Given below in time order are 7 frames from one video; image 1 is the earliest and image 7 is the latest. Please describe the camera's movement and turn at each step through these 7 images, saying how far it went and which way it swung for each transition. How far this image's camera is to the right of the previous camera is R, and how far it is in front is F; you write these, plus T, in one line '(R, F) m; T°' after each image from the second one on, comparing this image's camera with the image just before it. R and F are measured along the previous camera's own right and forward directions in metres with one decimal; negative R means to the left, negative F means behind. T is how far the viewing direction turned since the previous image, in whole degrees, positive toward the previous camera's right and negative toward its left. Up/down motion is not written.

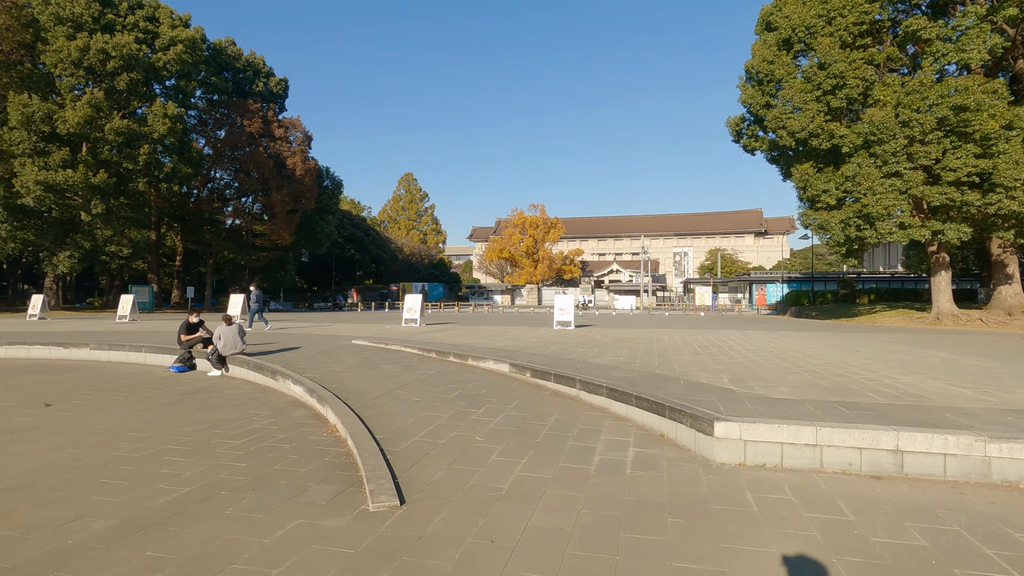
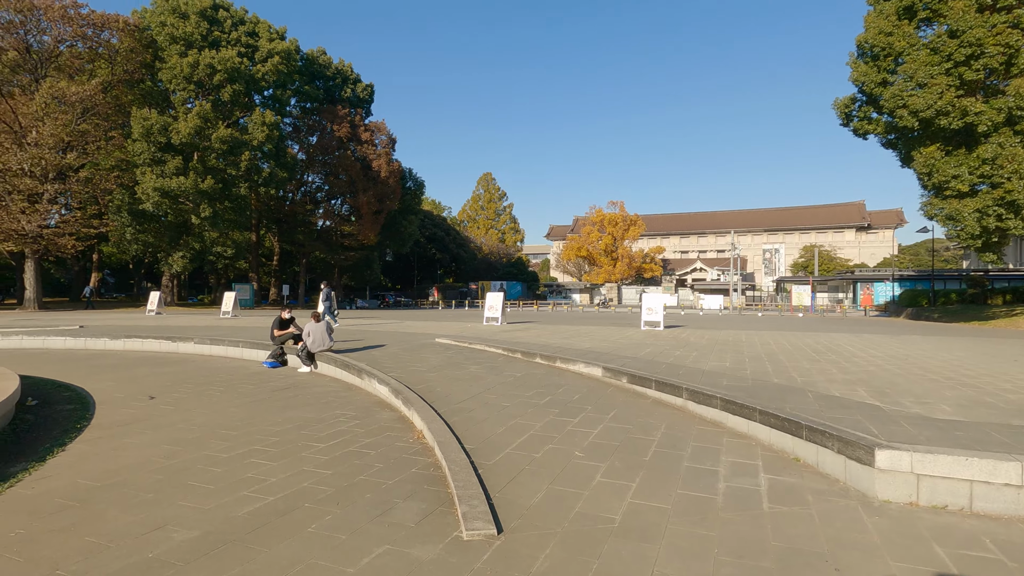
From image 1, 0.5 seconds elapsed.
(-0.2, +0.5) m; -8°
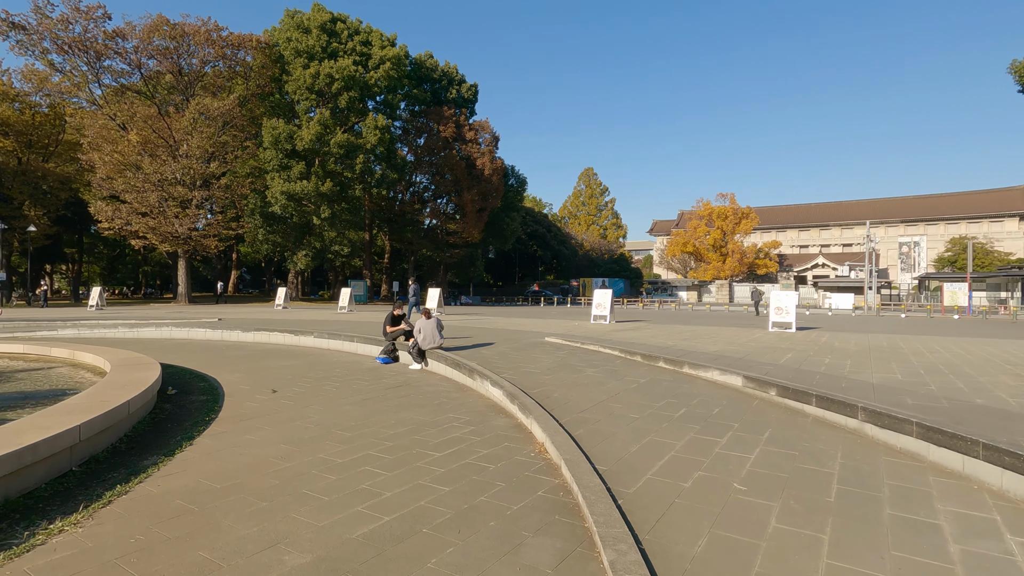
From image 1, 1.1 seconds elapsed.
(-0.3, +0.6) m; -11°
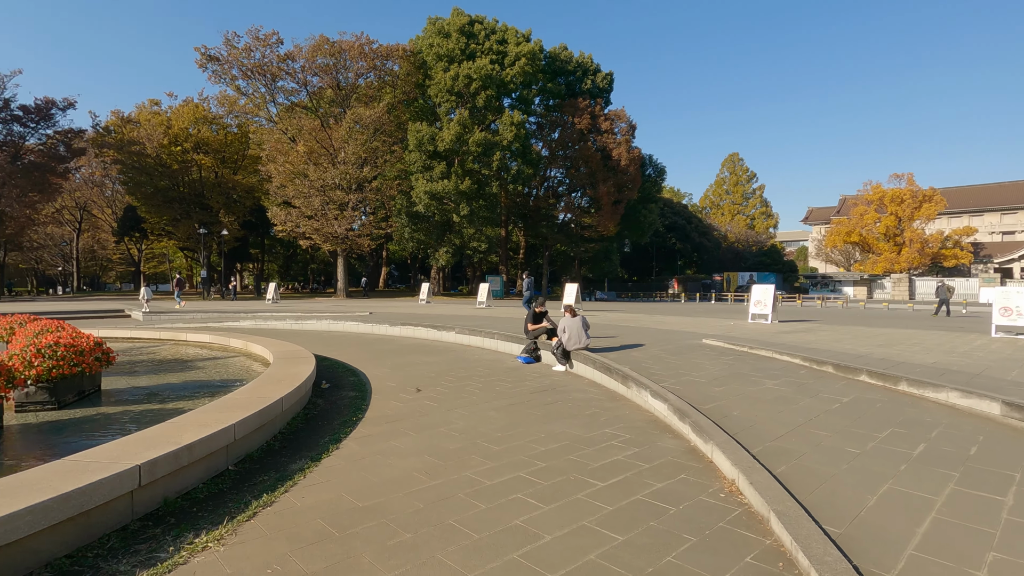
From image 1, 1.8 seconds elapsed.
(-0.3, +0.8) m; -14°
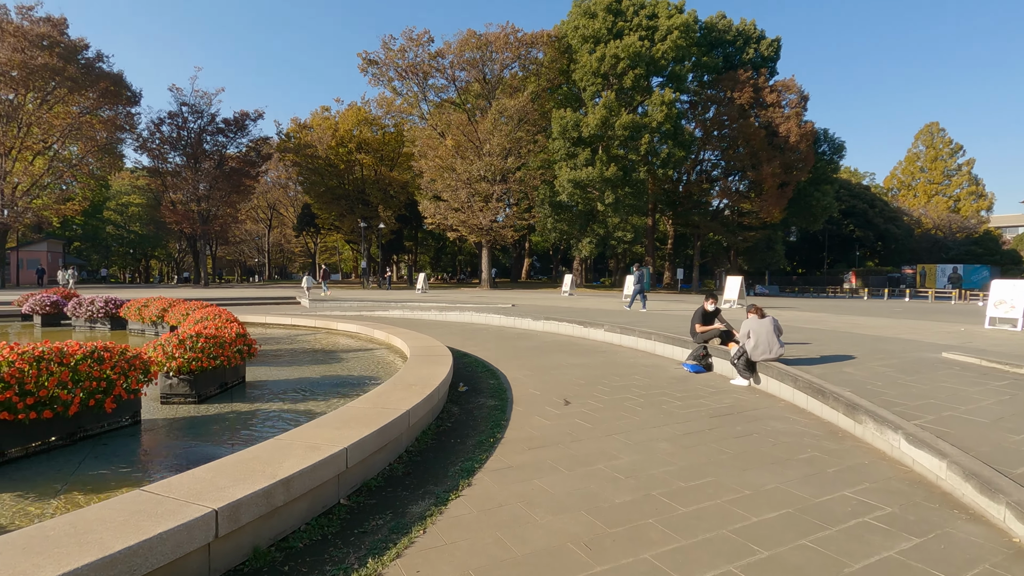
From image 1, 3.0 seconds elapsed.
(-0.3, +1.3) m; -15°
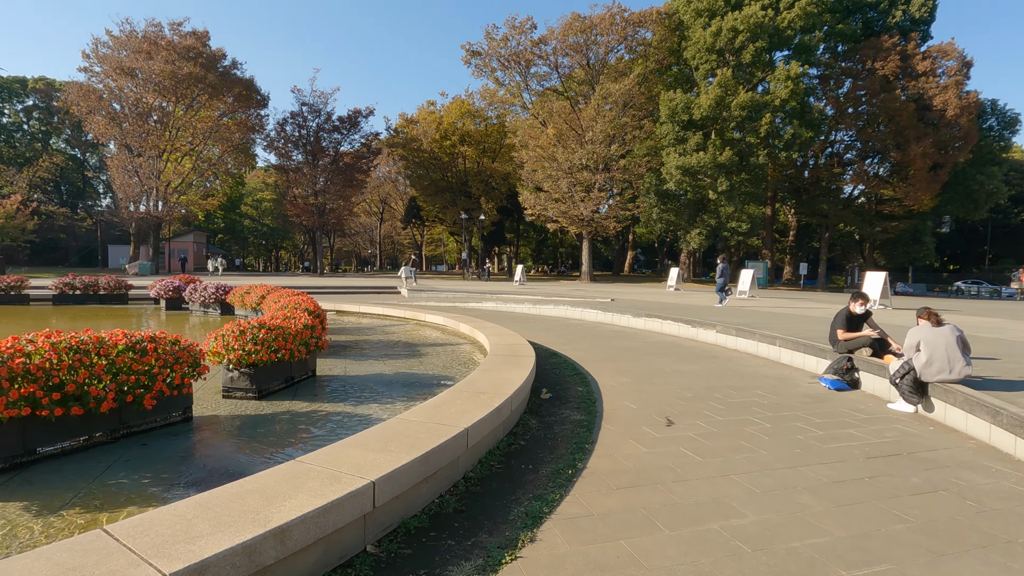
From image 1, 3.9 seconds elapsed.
(+0.1, +1.0) m; -11°
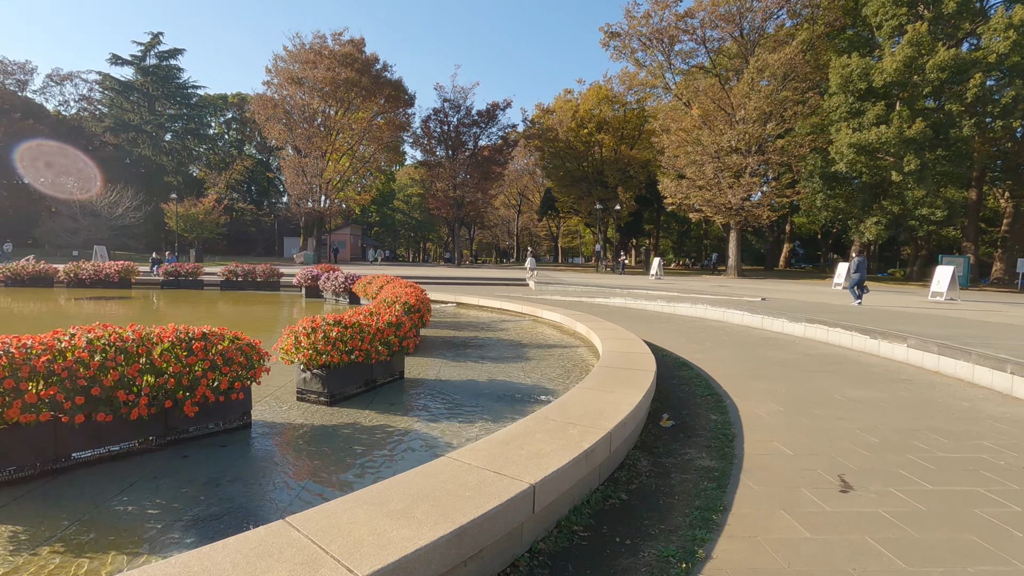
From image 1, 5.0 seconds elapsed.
(+0.2, +1.1) m; -15°
